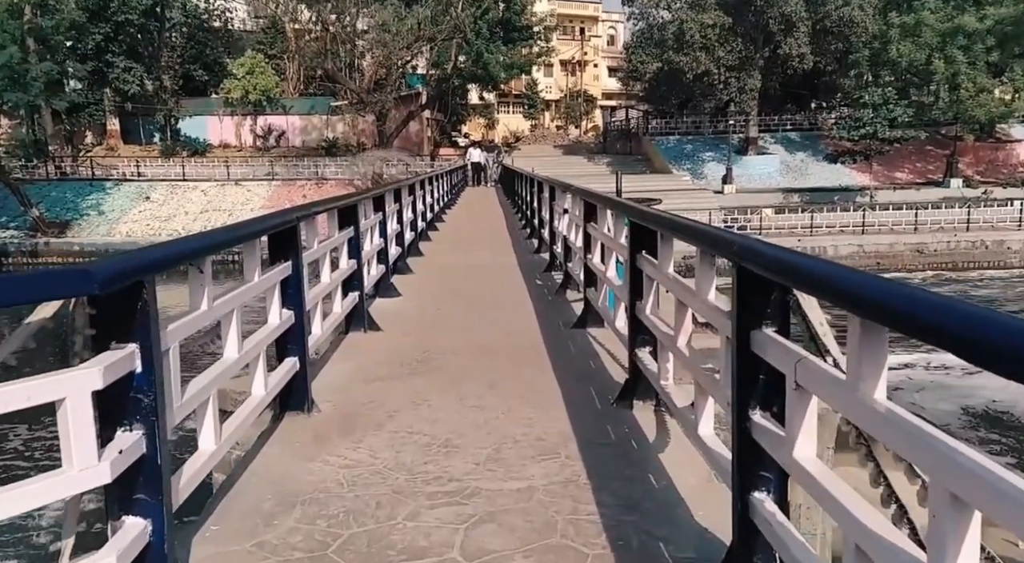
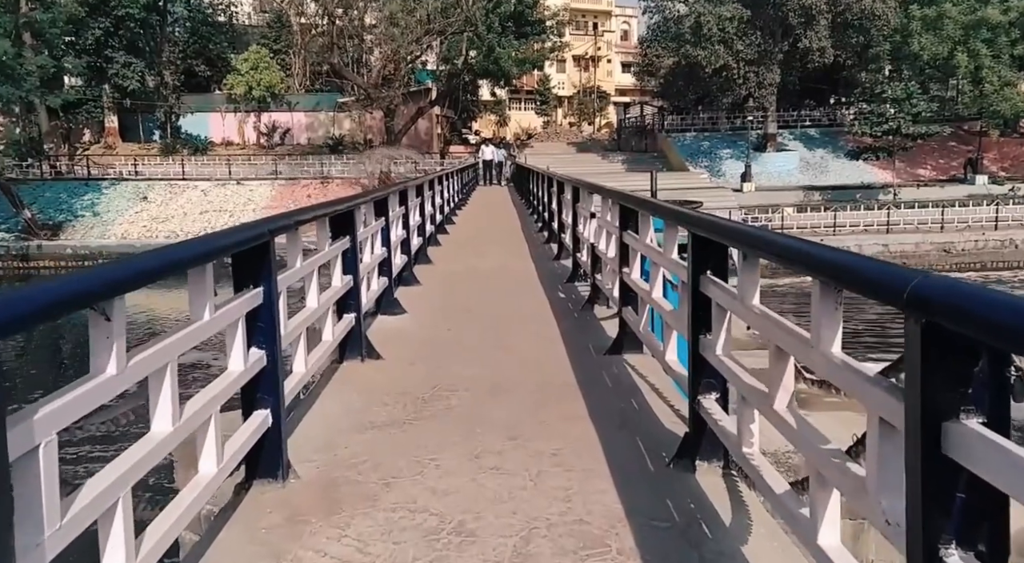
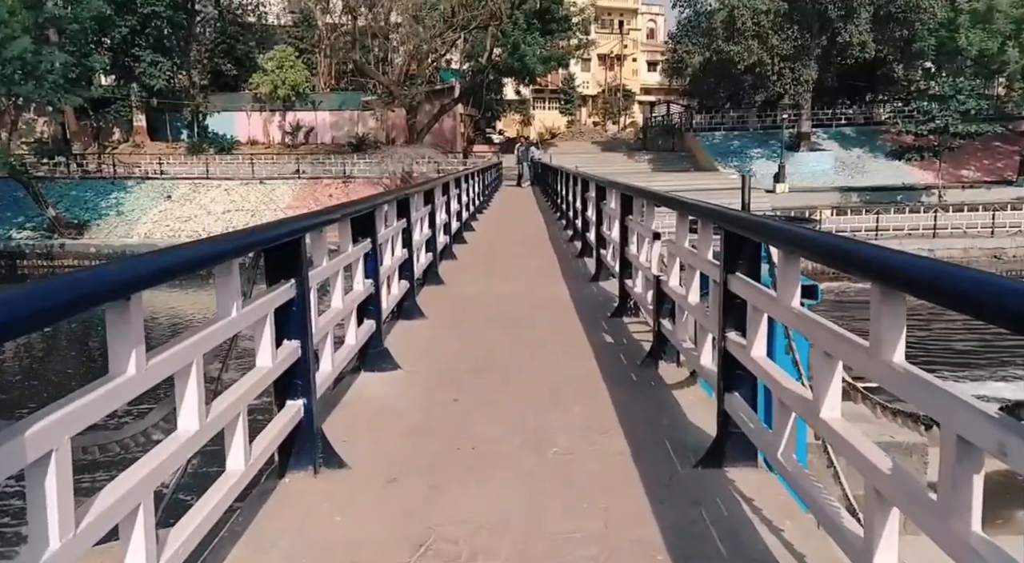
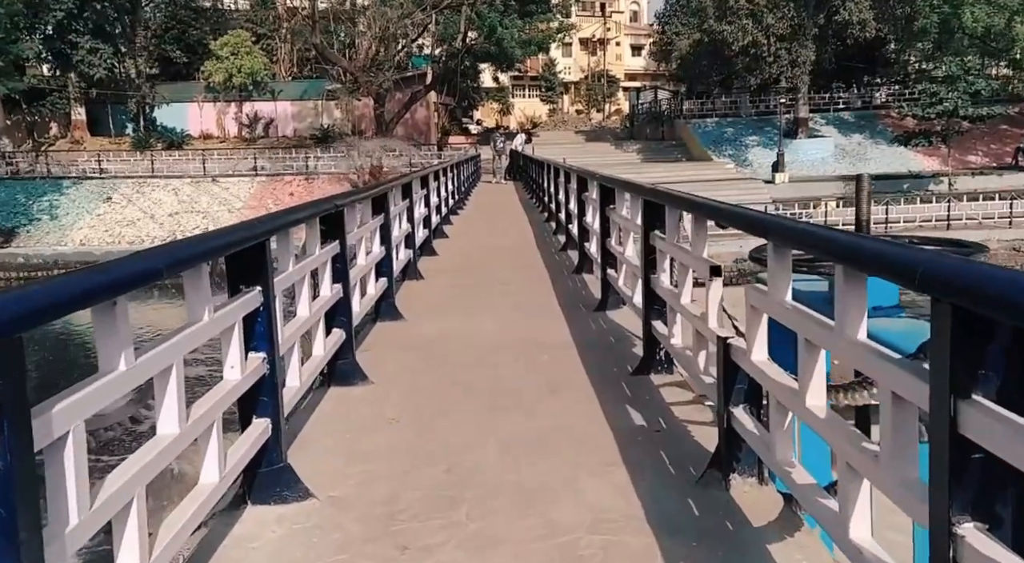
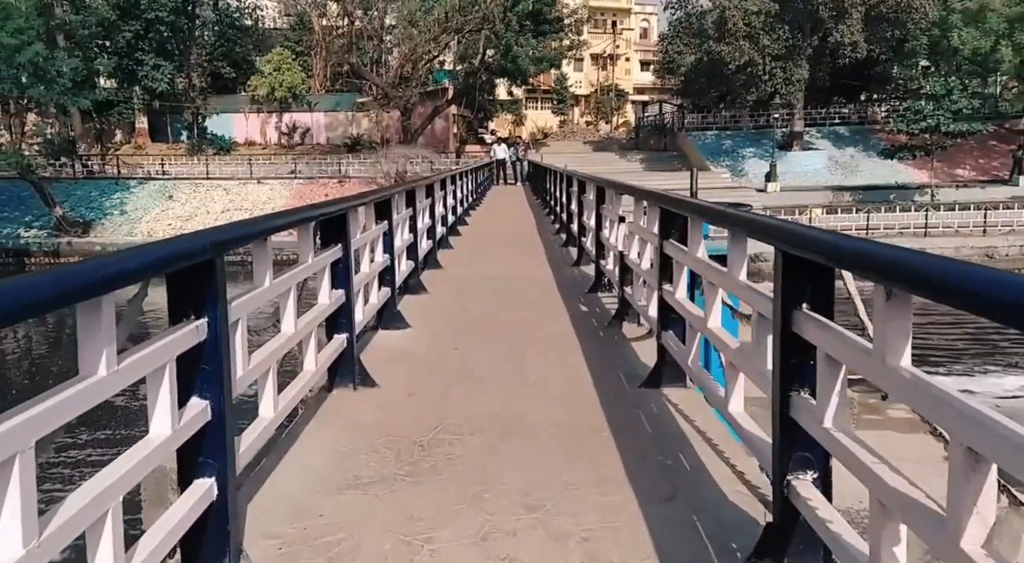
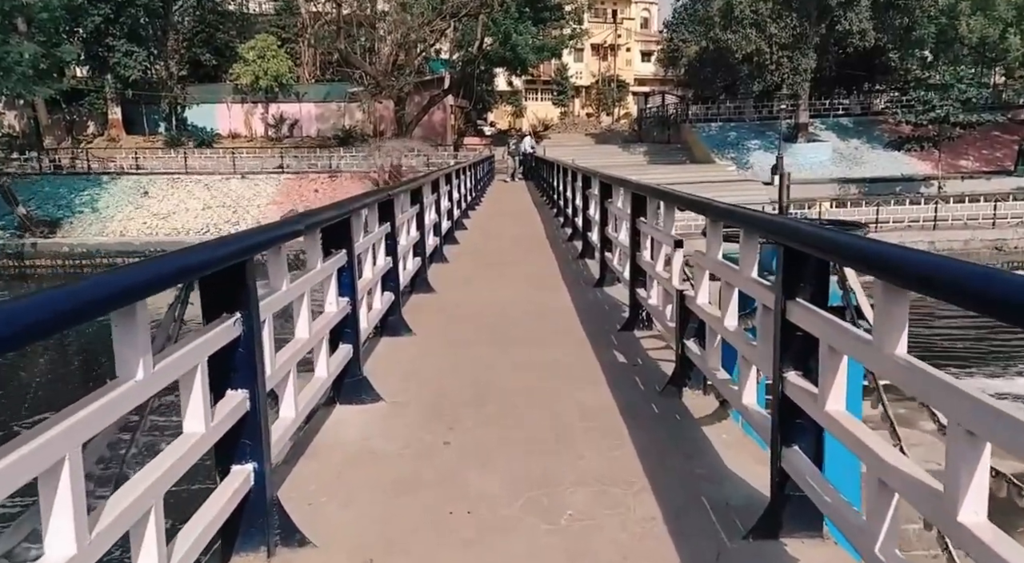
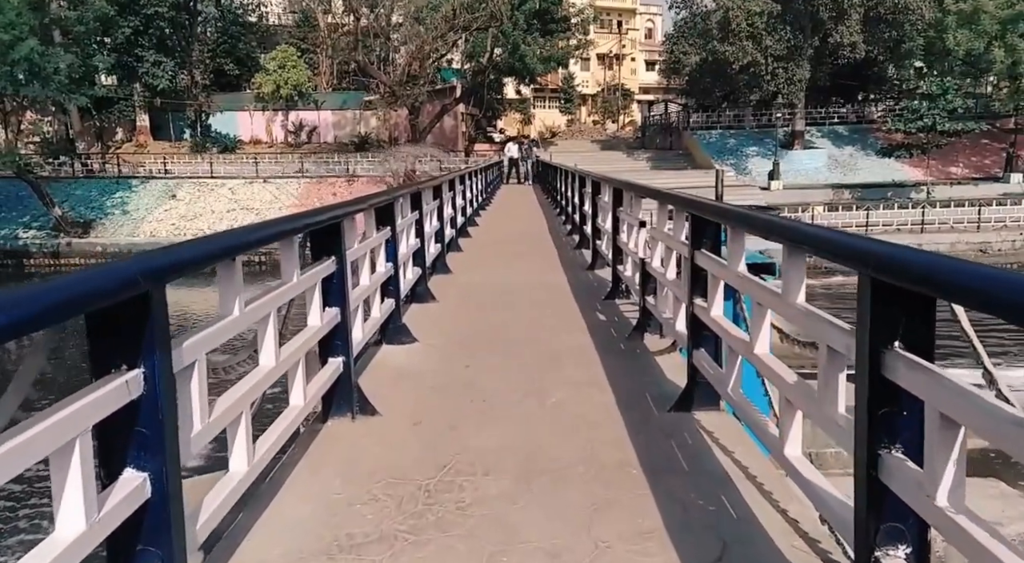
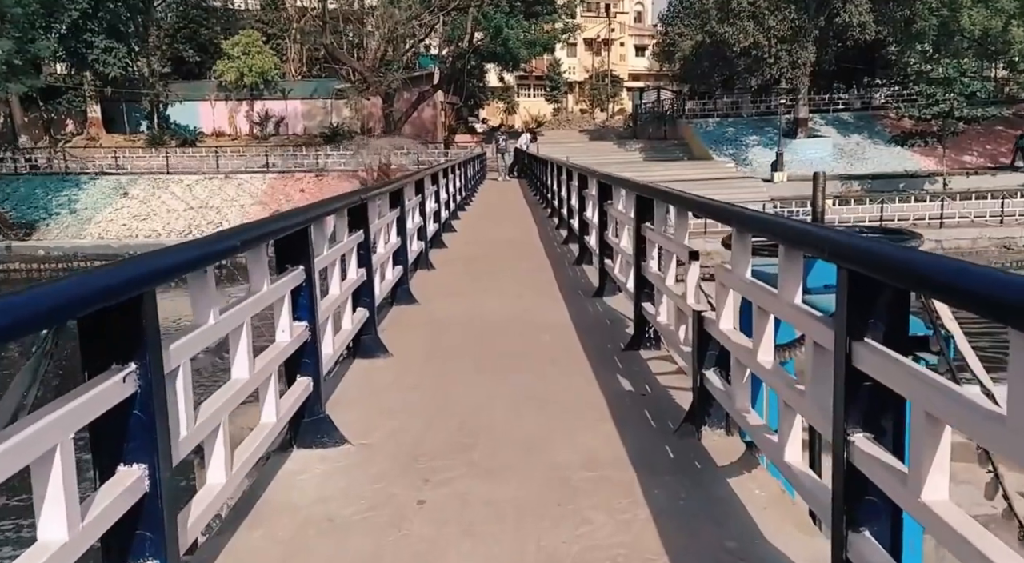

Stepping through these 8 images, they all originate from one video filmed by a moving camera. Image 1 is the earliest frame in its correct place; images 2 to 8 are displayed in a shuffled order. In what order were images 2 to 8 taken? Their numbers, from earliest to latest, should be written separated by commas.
2, 5, 7, 3, 6, 8, 4
